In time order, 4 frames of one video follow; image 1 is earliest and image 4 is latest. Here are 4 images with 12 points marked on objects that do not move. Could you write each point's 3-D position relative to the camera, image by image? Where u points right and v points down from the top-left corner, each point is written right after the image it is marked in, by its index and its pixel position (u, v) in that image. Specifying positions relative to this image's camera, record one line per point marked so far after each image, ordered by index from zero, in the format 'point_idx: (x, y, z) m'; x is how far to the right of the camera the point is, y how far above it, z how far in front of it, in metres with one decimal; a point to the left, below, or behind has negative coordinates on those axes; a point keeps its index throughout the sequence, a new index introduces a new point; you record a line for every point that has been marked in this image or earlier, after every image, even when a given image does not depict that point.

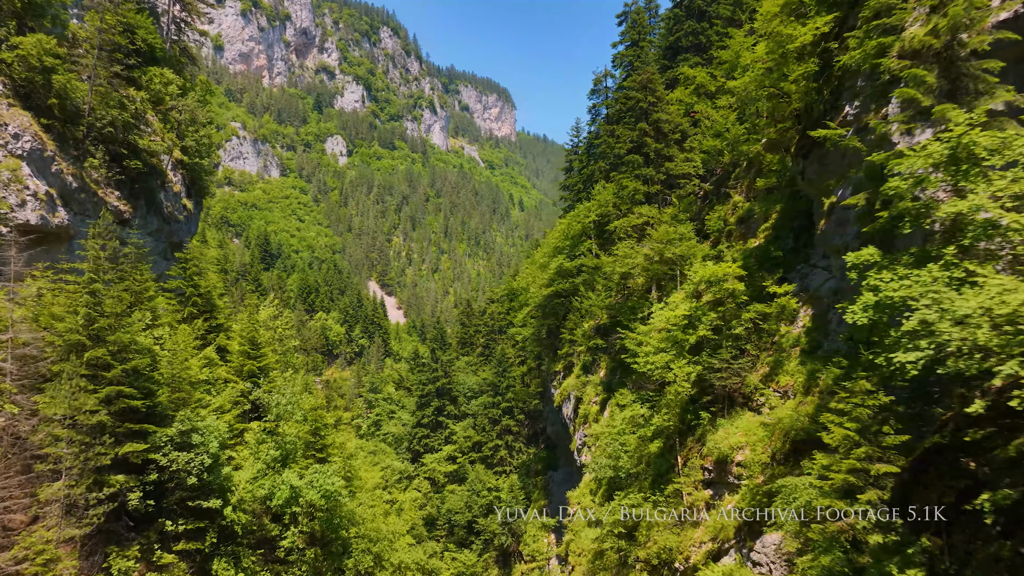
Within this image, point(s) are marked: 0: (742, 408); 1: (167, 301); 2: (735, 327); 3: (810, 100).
0: (+4.4, -2.3, +14.2) m
1: (-8.2, -0.3, +17.4) m
2: (+4.4, -0.8, +14.6) m
3: (+5.7, +3.6, +14.5) m
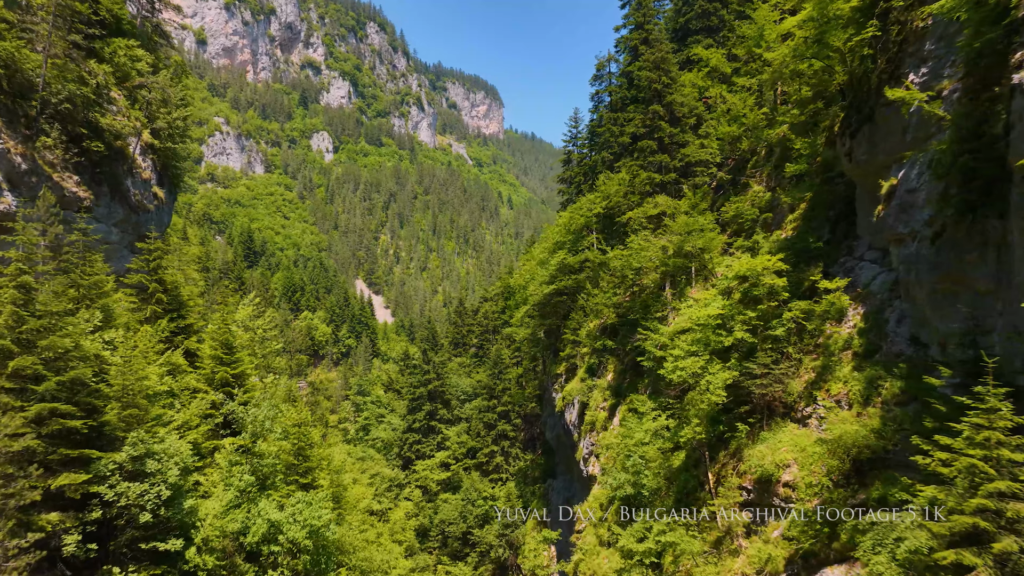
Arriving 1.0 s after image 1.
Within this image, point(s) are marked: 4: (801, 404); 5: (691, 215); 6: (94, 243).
0: (+4.6, -2.2, +12.6) m
1: (-8.0, -0.3, +15.5) m
2: (+4.5, -0.7, +13.0) m
3: (+5.9, +3.7, +12.8) m
4: (+4.8, -1.9, +12.4) m
5: (+4.5, +1.9, +18.9) m
6: (-9.0, +0.9, +15.9) m
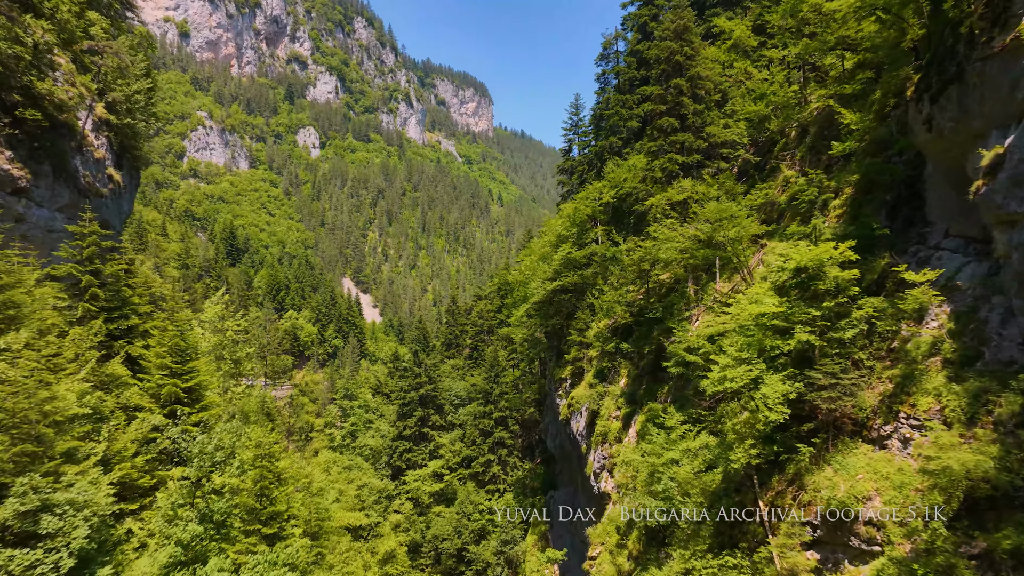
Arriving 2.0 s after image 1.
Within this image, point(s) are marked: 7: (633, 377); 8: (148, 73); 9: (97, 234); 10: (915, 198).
0: (+4.8, -2.1, +10.4) m
1: (-7.9, -0.2, +13.2) m
2: (+4.8, -0.6, +10.8) m
3: (+6.2, +3.8, +10.7) m
4: (+5.0, -1.8, +10.3) m
5: (+4.7, +2.0, +16.8) m
6: (-8.9, +1.0, +13.6) m
7: (+3.2, -2.4, +19.9) m
8: (-9.3, +5.5, +19.2) m
9: (-8.5, +1.2, +15.5) m
10: (+6.8, +1.5, +12.6) m
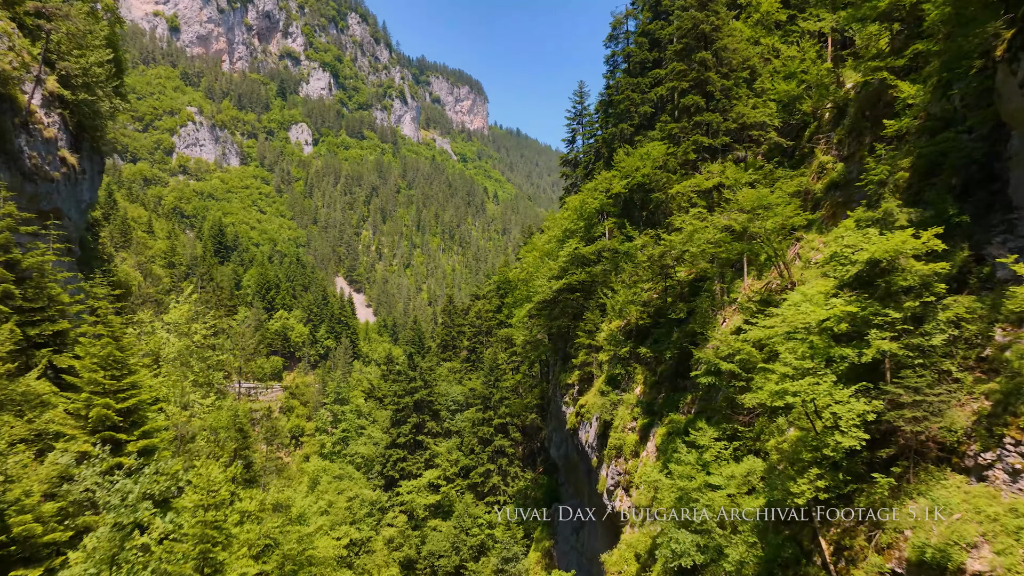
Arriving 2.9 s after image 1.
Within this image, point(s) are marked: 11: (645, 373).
0: (+5.0, -2.1, +8.6) m
1: (-7.7, -0.1, +11.3) m
2: (+4.9, -0.5, +9.0) m
3: (+6.3, +3.8, +8.9) m
4: (+5.2, -1.8, +8.4) m
5: (+4.8, +2.0, +14.9) m
6: (-8.7, +1.1, +11.6) m
7: (+3.3, -2.3, +18.0) m
8: (-9.2, +5.5, +17.2) m
9: (-8.3, +1.2, +13.6) m
10: (+6.9, +1.5, +10.8) m
11: (+3.3, -2.1, +18.6) m
